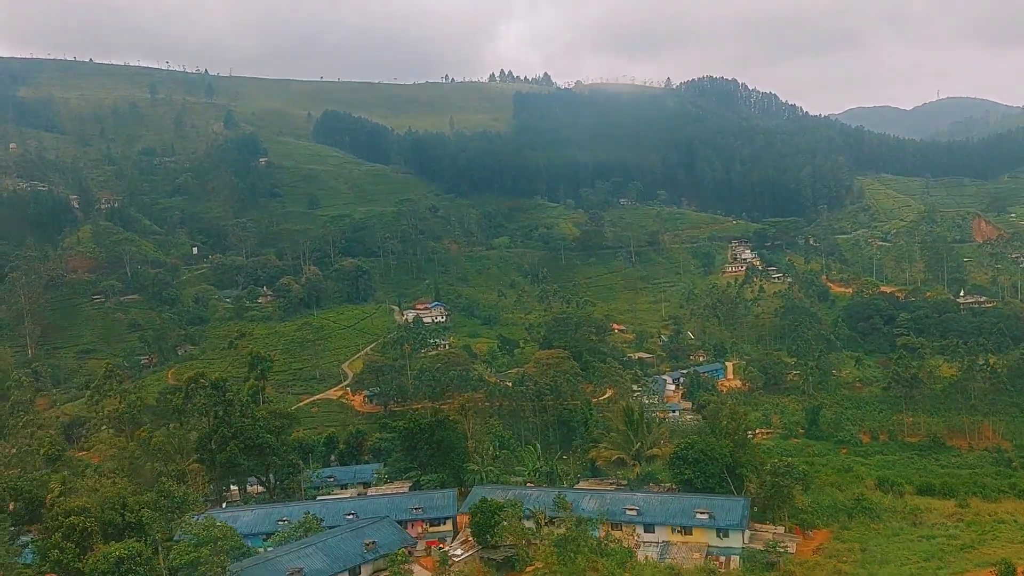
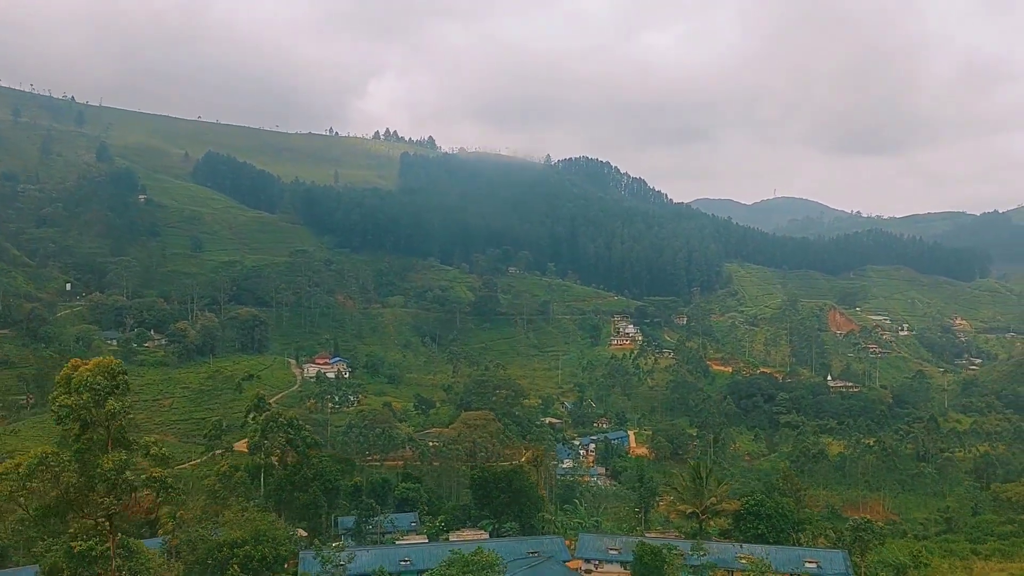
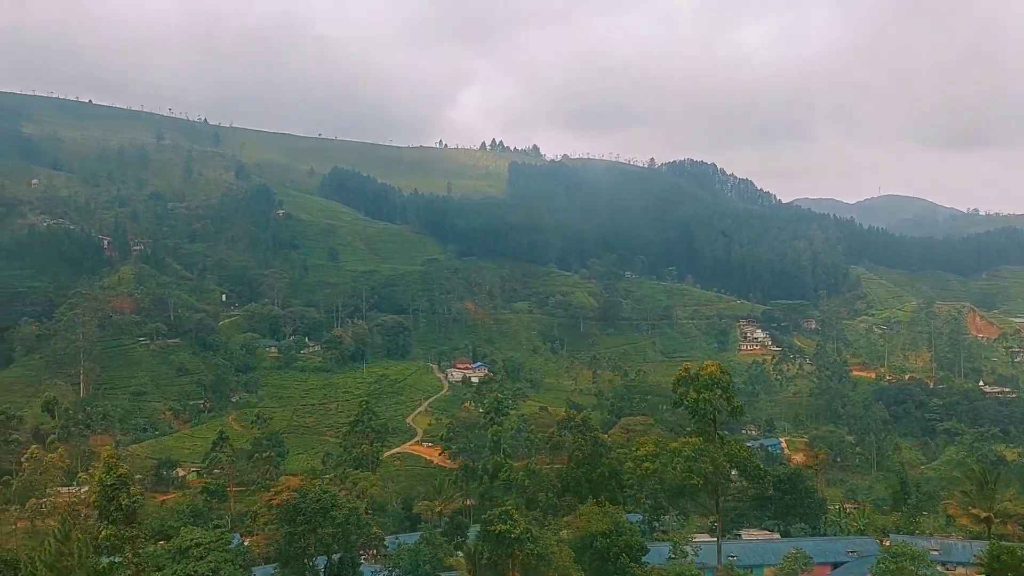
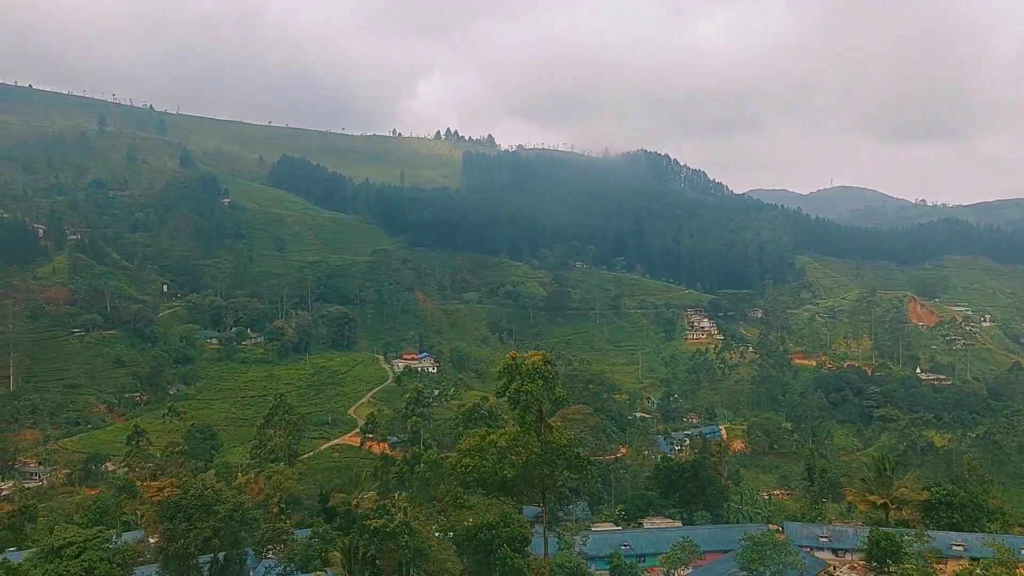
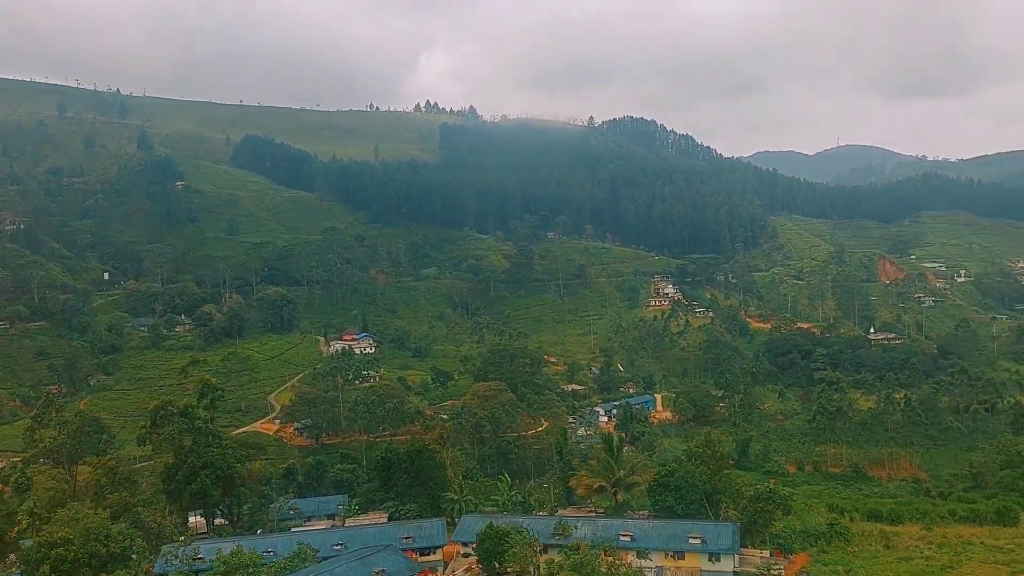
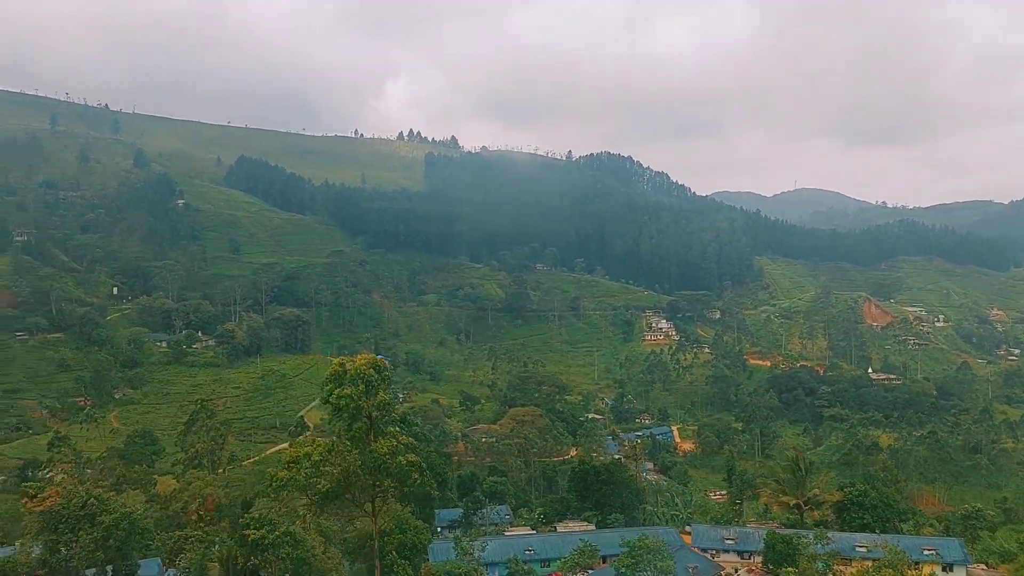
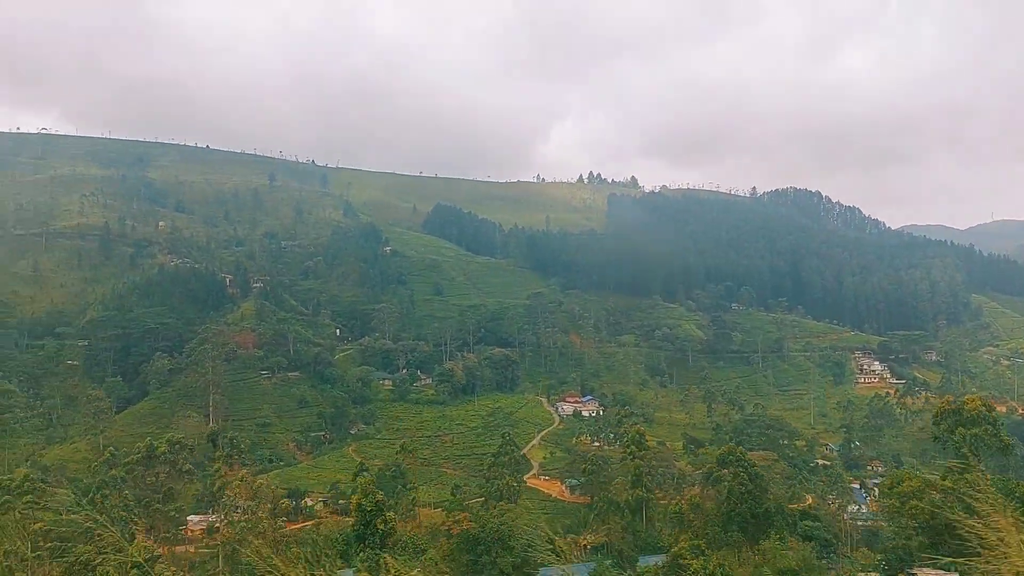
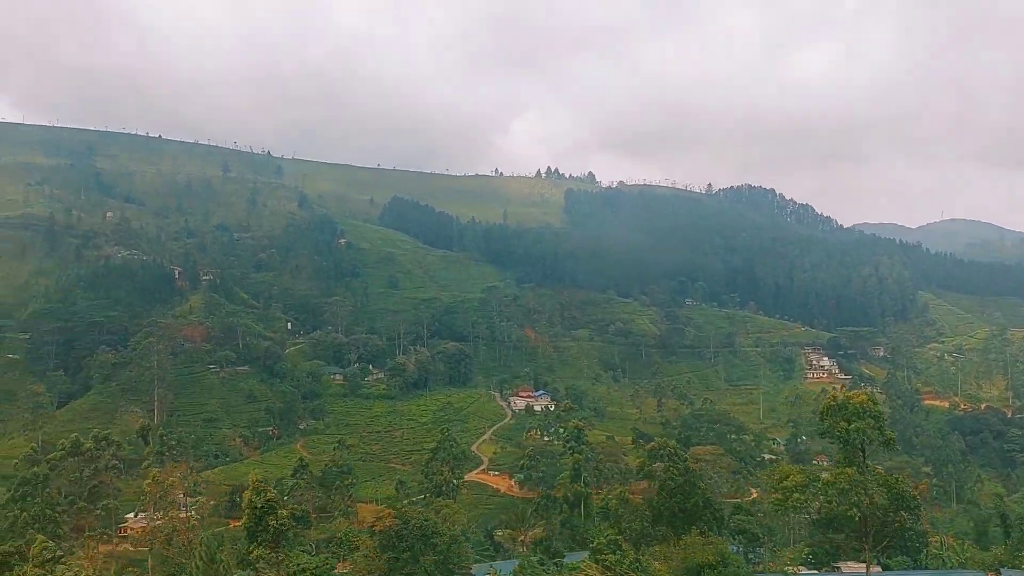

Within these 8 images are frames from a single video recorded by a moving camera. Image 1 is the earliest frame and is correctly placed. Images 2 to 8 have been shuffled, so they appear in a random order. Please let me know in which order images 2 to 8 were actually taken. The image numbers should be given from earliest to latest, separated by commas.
5, 2, 6, 4, 3, 8, 7
